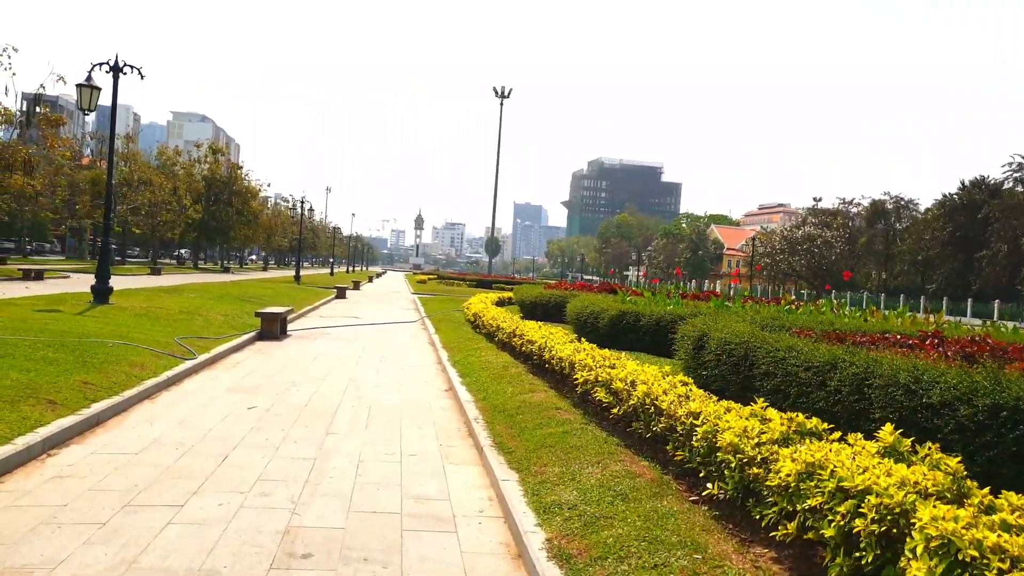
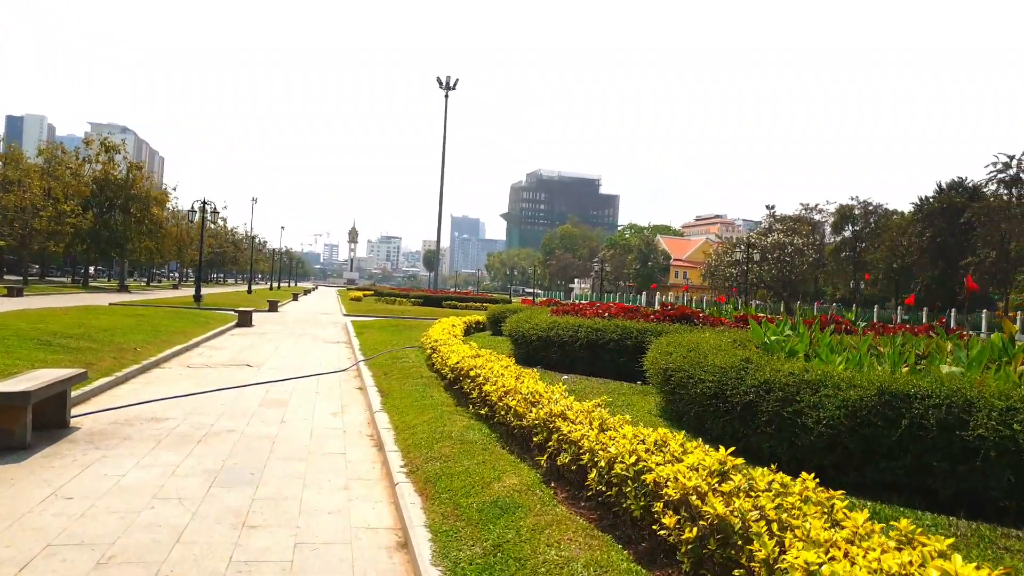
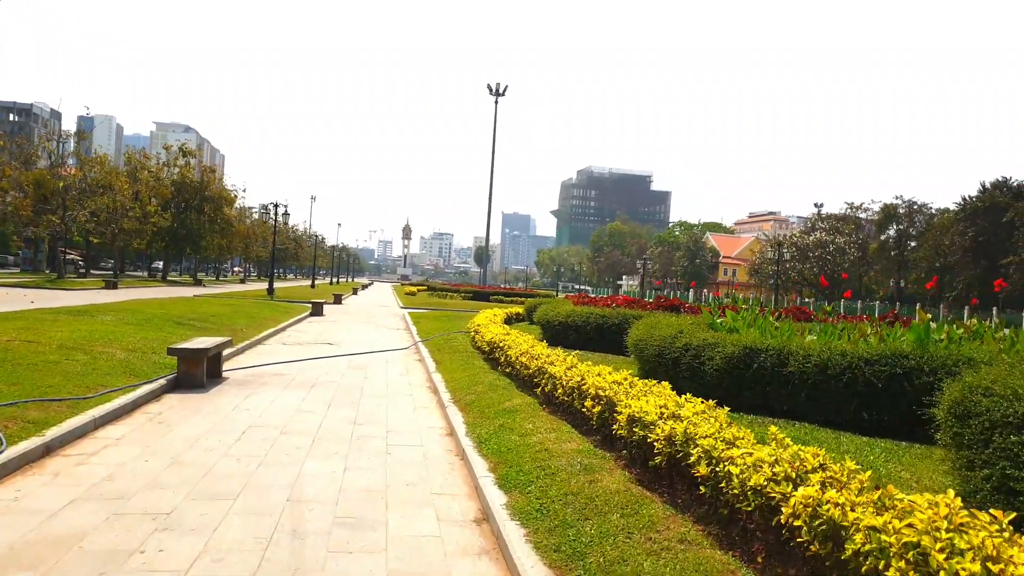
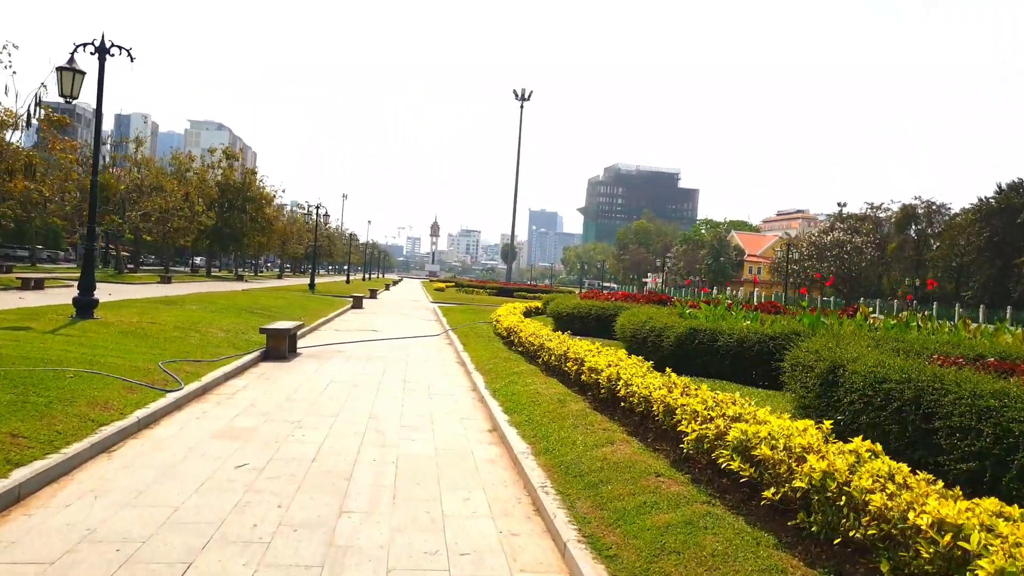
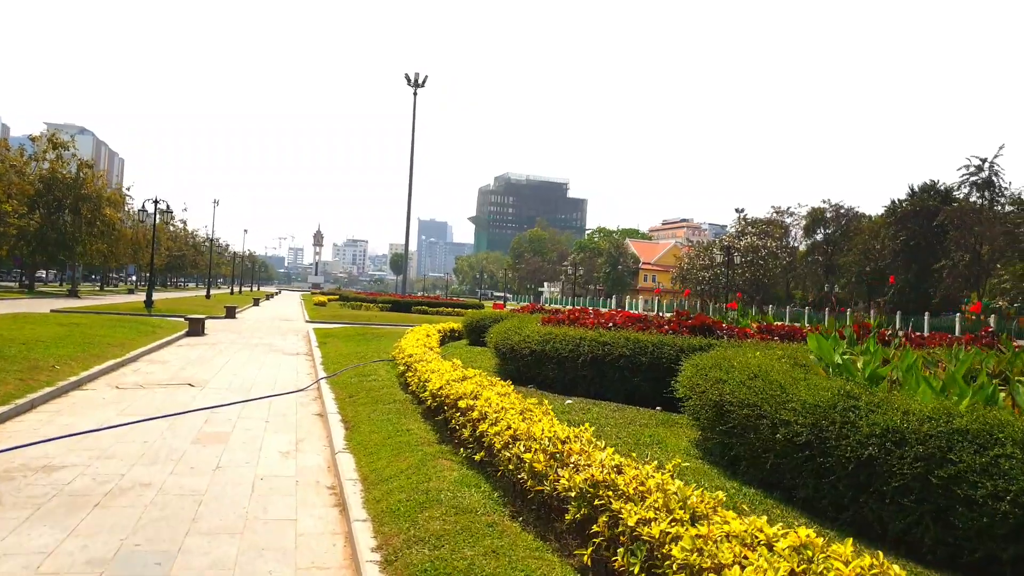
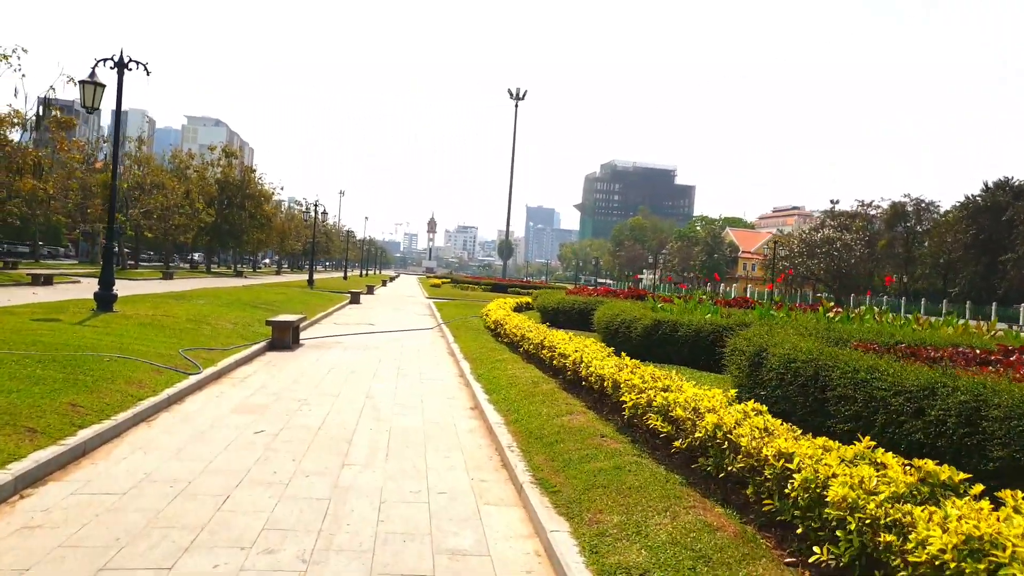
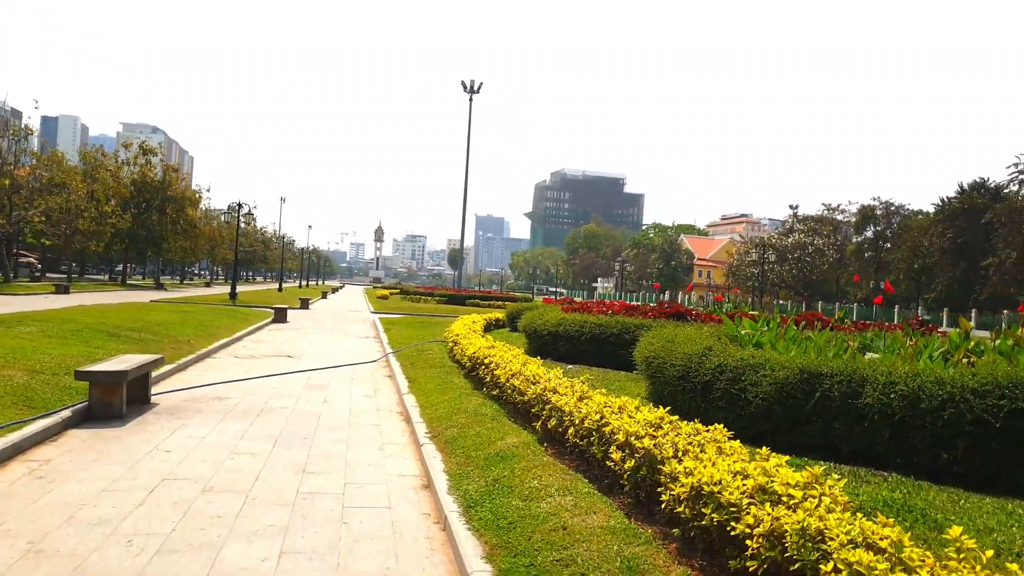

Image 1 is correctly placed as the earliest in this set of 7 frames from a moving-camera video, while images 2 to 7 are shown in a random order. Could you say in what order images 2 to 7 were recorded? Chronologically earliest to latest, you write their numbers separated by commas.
6, 4, 3, 7, 2, 5
